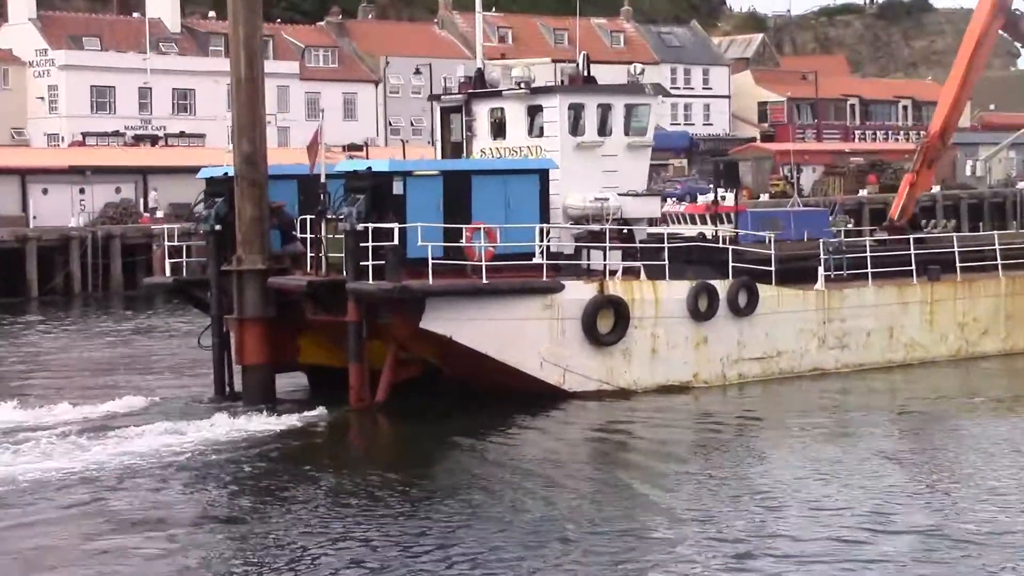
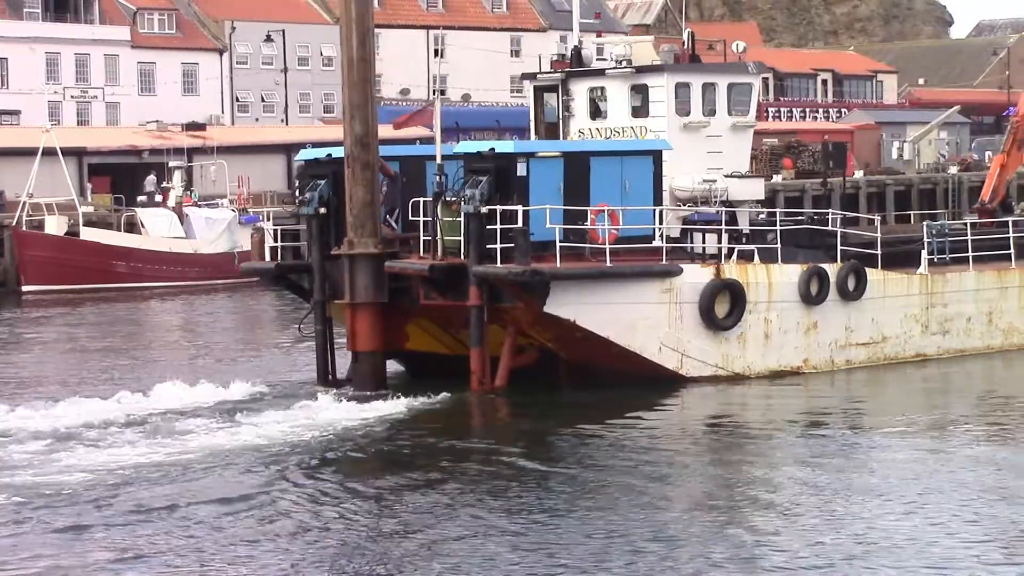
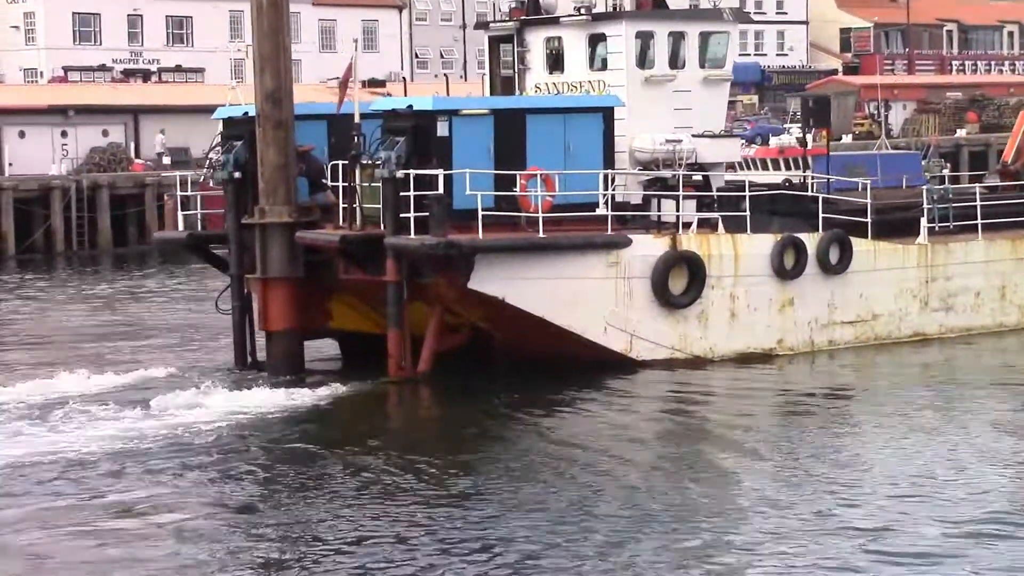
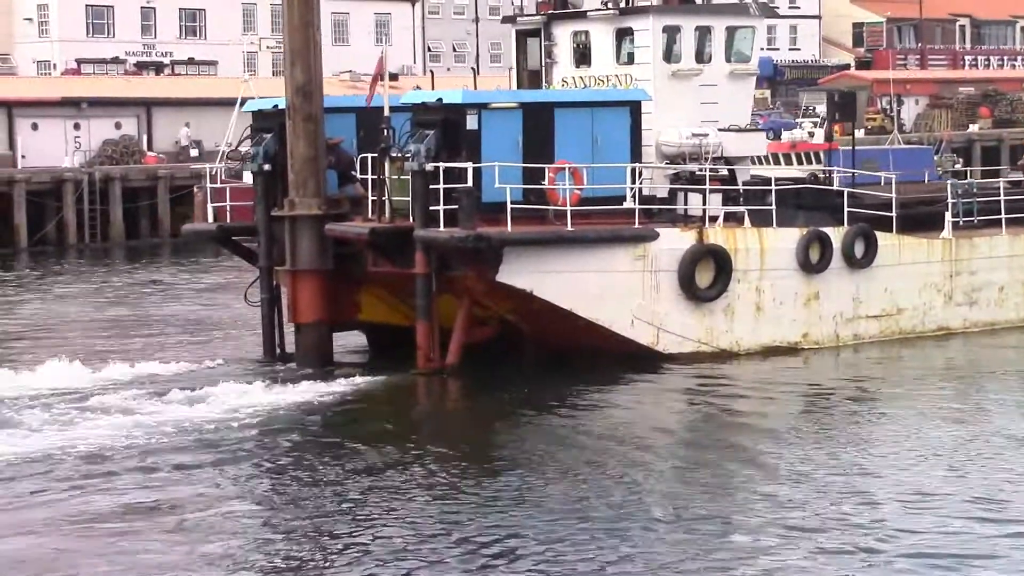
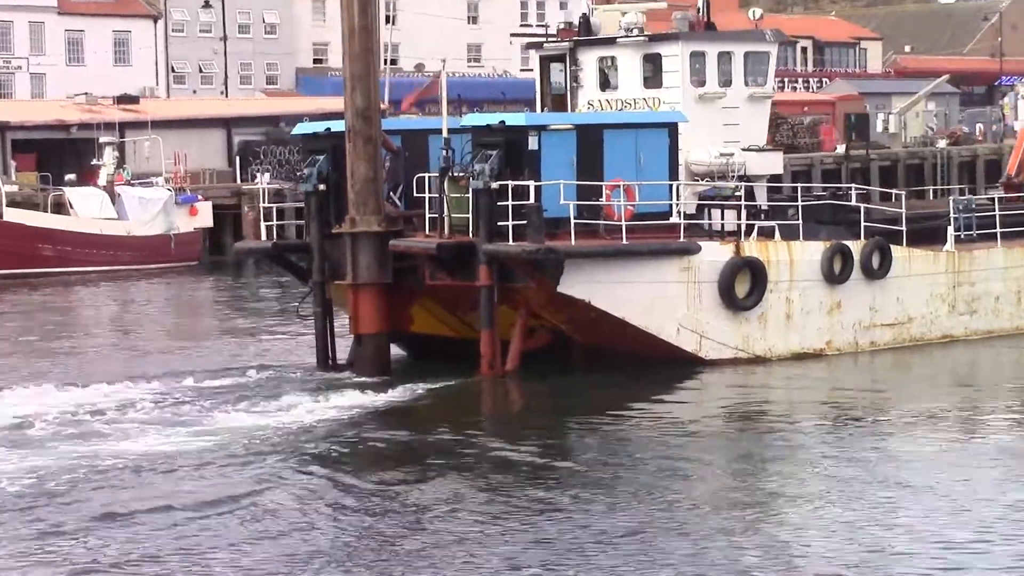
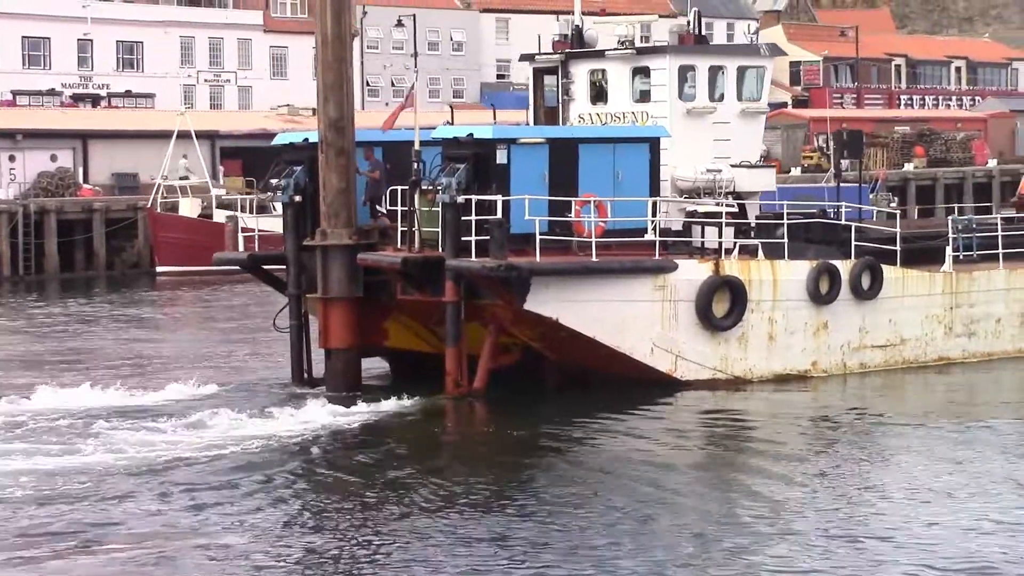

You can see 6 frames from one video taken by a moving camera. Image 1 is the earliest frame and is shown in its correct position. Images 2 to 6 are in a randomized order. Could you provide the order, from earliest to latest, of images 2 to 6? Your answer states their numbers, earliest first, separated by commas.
3, 4, 6, 2, 5
